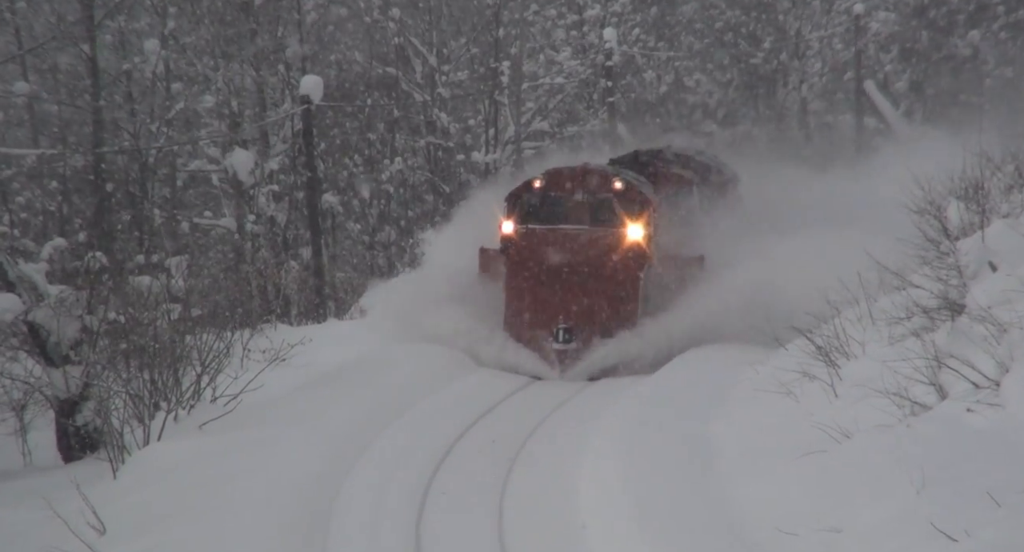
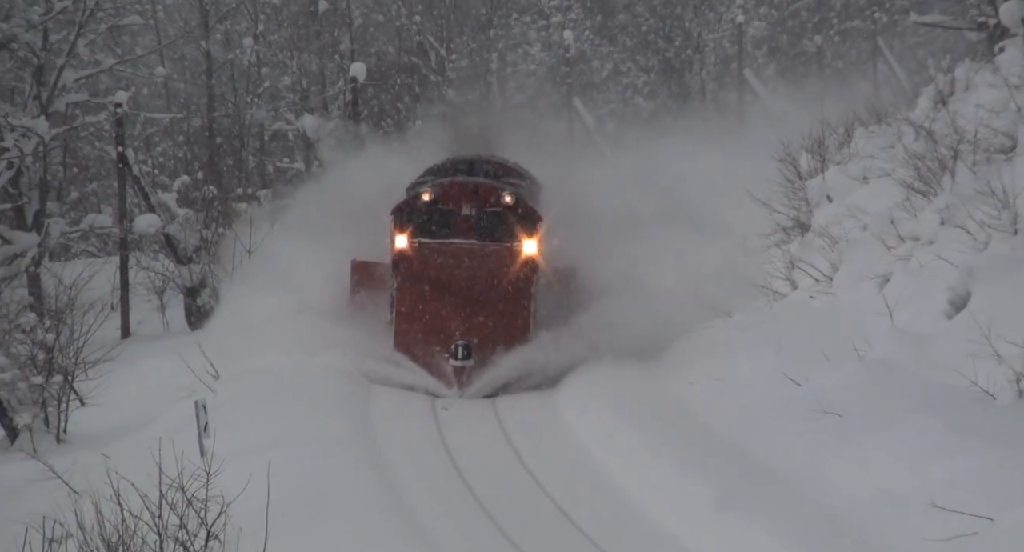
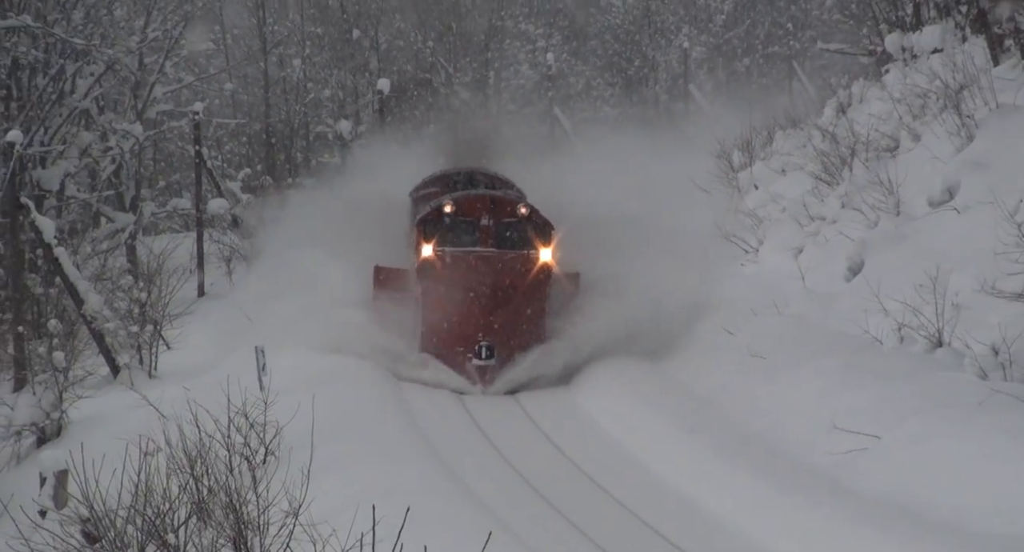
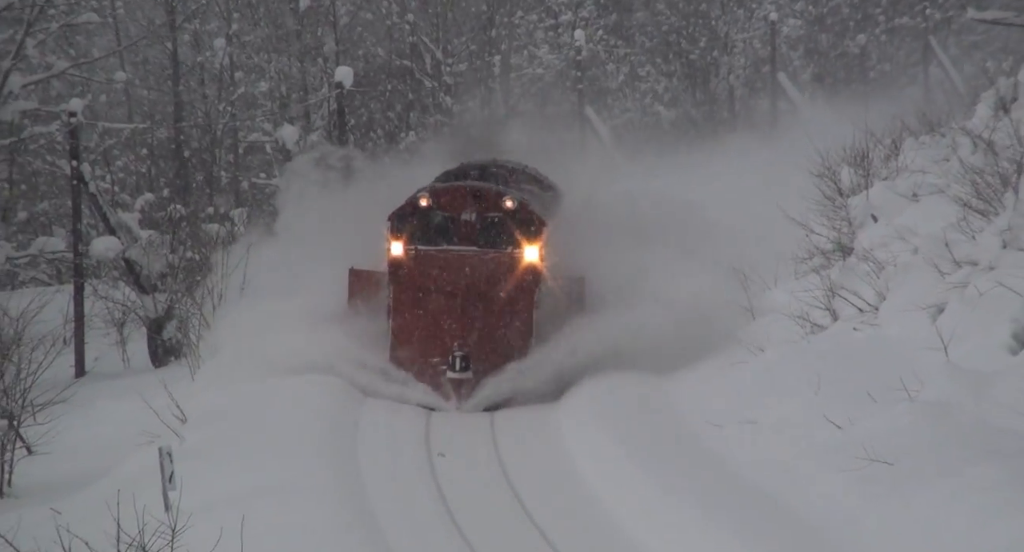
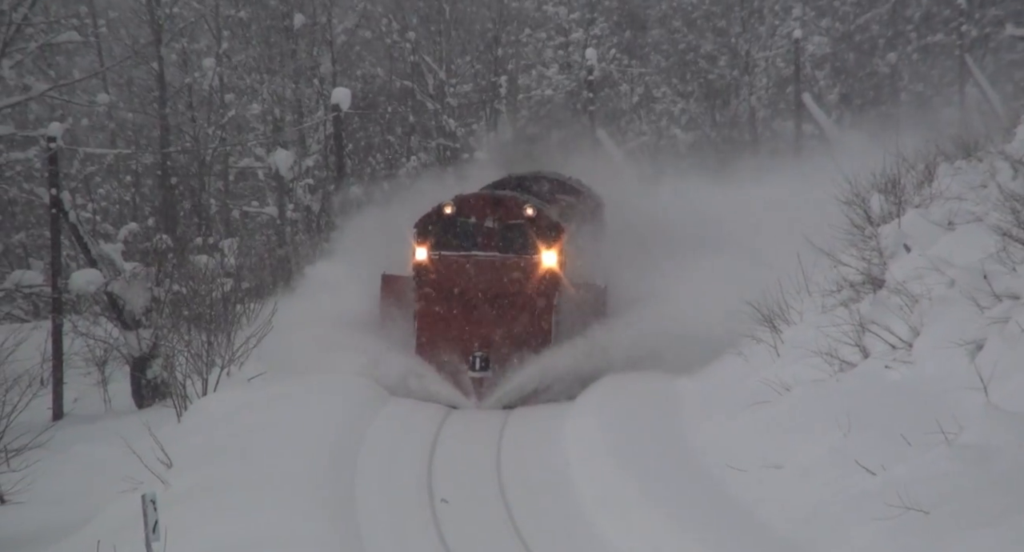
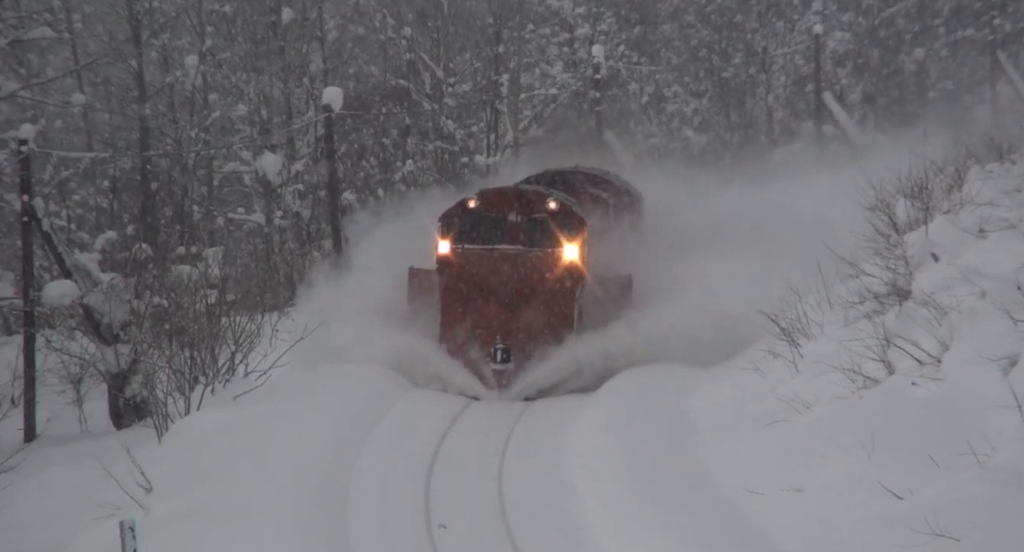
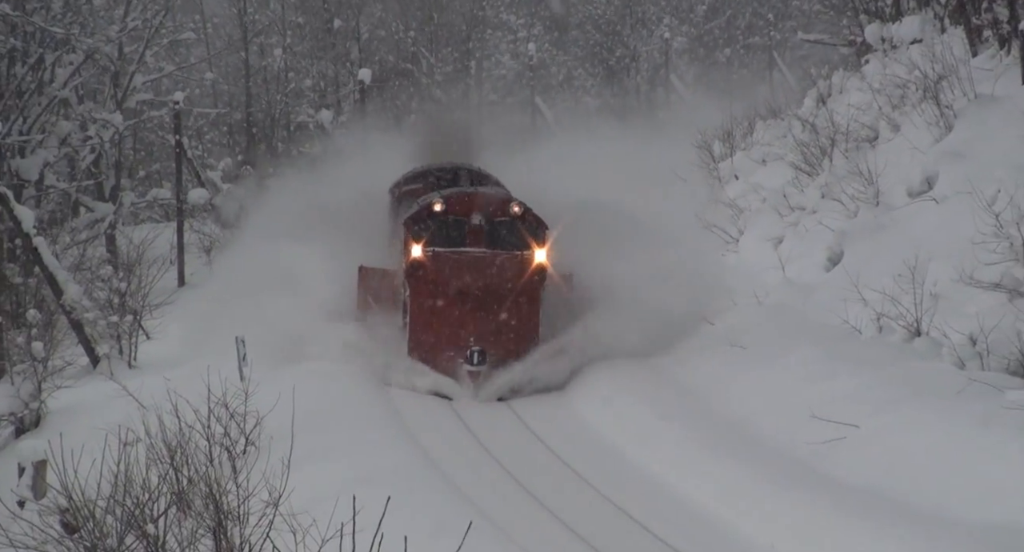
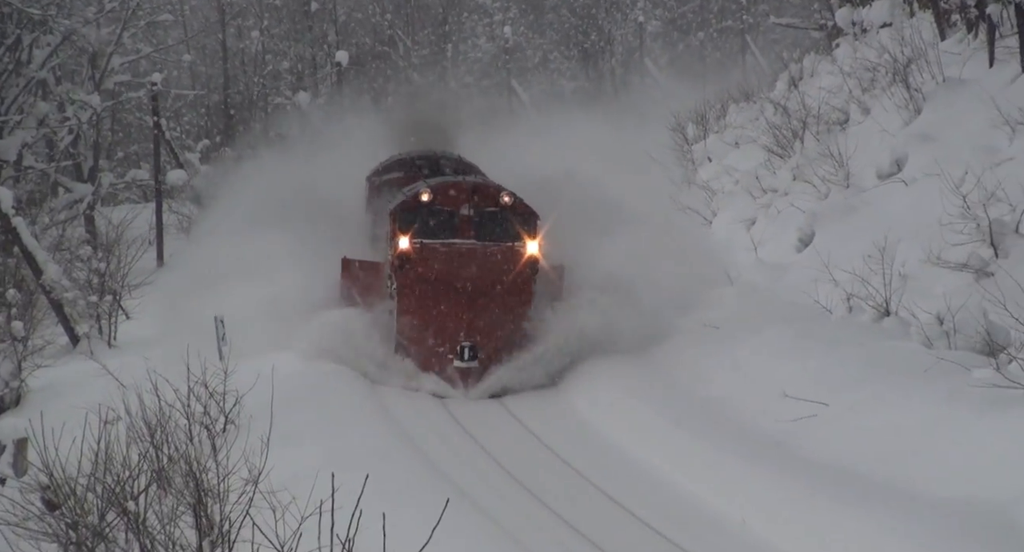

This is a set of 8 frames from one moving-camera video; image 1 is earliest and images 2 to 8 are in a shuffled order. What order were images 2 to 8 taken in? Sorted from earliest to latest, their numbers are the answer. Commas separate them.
6, 5, 4, 2, 3, 7, 8
